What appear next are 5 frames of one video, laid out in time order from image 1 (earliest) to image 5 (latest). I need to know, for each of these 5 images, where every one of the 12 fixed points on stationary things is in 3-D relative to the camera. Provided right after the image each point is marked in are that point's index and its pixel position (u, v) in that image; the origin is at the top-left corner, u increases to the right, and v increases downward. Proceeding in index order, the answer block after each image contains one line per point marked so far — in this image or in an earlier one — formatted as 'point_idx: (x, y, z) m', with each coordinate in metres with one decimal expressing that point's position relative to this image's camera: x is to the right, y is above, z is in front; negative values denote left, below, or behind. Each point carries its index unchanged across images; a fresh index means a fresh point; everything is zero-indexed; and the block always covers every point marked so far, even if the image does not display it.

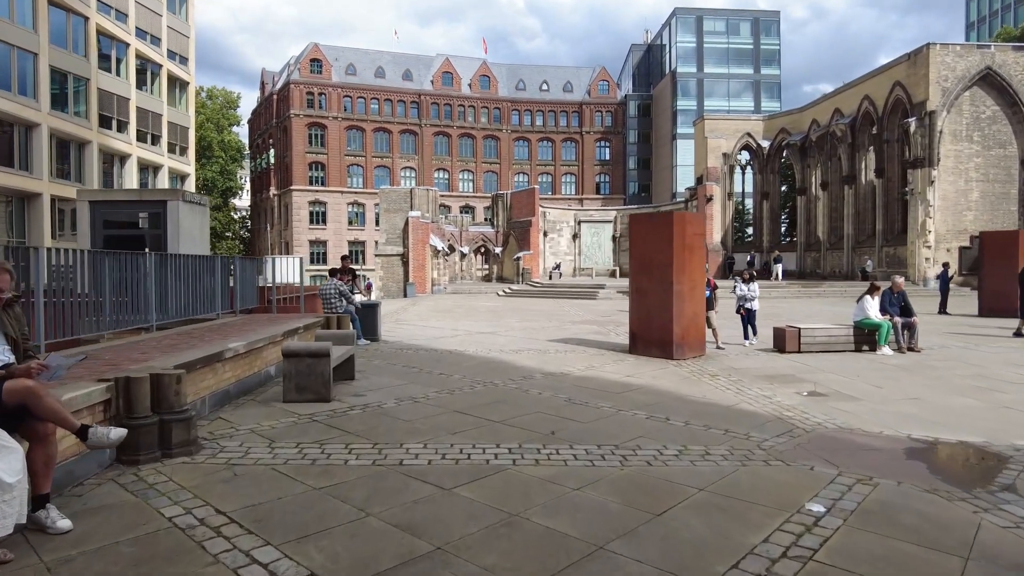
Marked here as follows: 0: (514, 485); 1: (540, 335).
0: (0.0, -1.4, +4.6) m
1: (+0.6, -1.1, +14.8) m
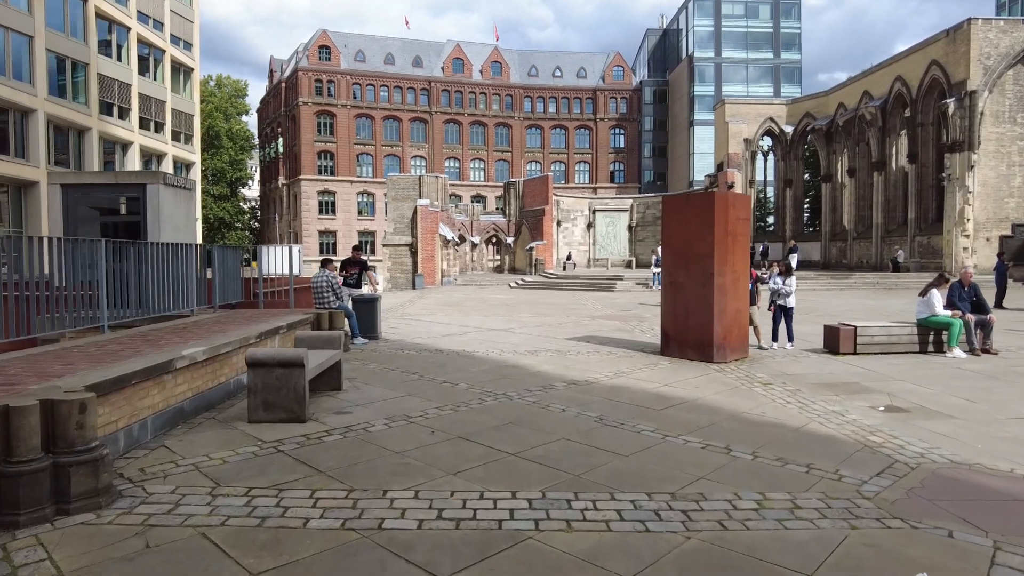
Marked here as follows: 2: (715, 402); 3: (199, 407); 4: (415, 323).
0: (+0.1, -1.4, +3.2) m
1: (+0.9, -0.9, +13.4) m
2: (+2.2, -1.3, +7.2) m
3: (-3.0, -1.1, +6.3) m
4: (-2.2, -0.8, +15.1) m
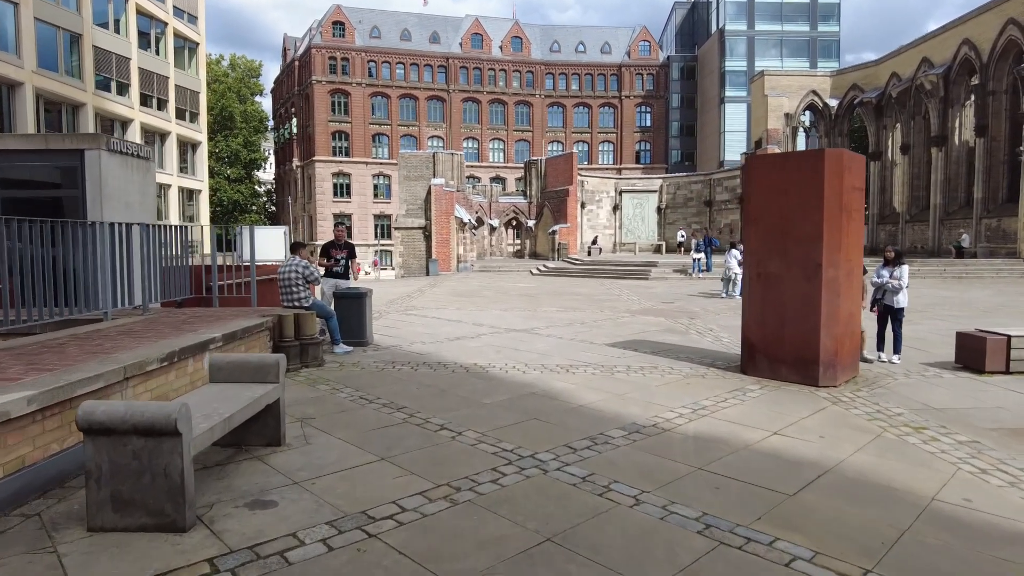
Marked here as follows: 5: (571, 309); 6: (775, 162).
0: (+0.2, -1.5, +0.5) m
1: (+1.3, -0.8, +10.7) m
2: (+2.5, -1.3, +4.5) m
3: (-2.8, -1.2, +3.7) m
4: (-1.8, -0.6, +12.5) m
5: (+1.3, -0.5, +14.9) m
6: (+3.0, +1.4, +7.3) m
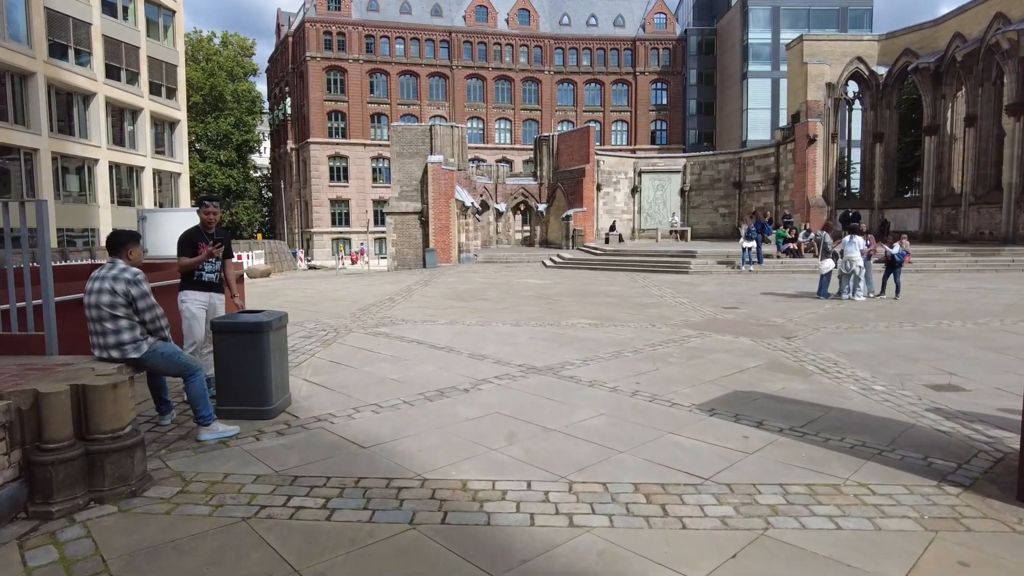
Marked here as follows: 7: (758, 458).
0: (+0.3, -1.8, -3.6) m
1: (+1.5, -0.9, +6.5) m
2: (+2.6, -1.6, +0.3) m
3: (-2.6, -1.5, -0.5) m
4: (-1.5, -0.8, +8.3) m
5: (+1.6, -0.6, +10.6) m
6: (+3.1, +1.1, +3.1) m
7: (+1.7, -1.1, +4.5) m
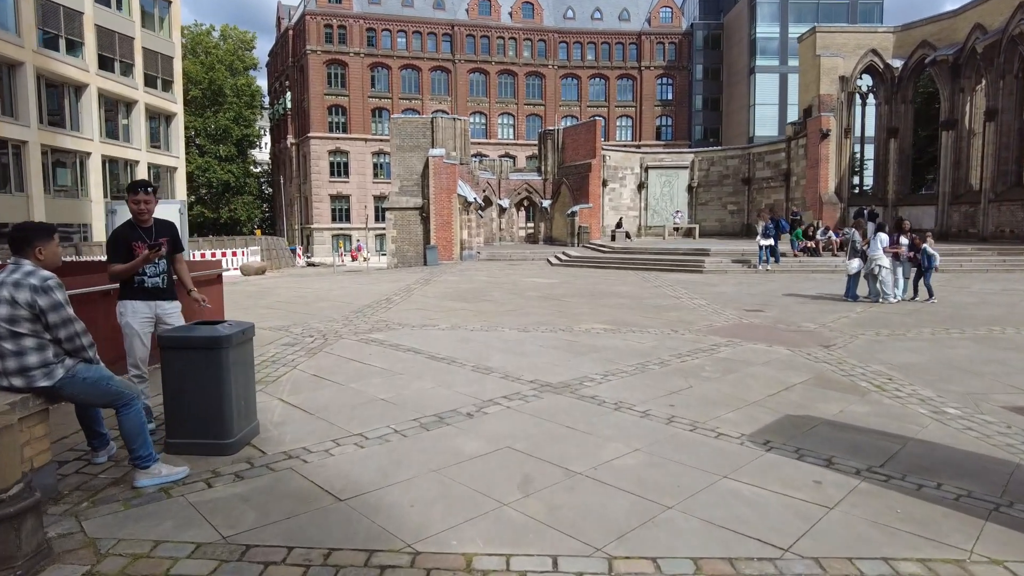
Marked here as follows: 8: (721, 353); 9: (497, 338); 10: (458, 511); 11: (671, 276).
0: (+0.4, -1.9, -4.6) m
1: (+1.6, -1.0, +5.5) m
2: (+2.7, -1.6, -0.7) m
3: (-2.6, -1.5, -1.4) m
4: (-1.4, -0.8, +7.4) m
5: (+1.7, -0.6, +9.7) m
6: (+3.2, +1.1, +2.1) m
7: (+1.8, -1.2, +3.5) m
8: (+2.5, -0.8, +7.8) m
9: (-0.2, -0.7, +8.5) m
10: (-0.3, -1.2, +3.4) m
11: (+4.5, +0.3, +18.5) m
